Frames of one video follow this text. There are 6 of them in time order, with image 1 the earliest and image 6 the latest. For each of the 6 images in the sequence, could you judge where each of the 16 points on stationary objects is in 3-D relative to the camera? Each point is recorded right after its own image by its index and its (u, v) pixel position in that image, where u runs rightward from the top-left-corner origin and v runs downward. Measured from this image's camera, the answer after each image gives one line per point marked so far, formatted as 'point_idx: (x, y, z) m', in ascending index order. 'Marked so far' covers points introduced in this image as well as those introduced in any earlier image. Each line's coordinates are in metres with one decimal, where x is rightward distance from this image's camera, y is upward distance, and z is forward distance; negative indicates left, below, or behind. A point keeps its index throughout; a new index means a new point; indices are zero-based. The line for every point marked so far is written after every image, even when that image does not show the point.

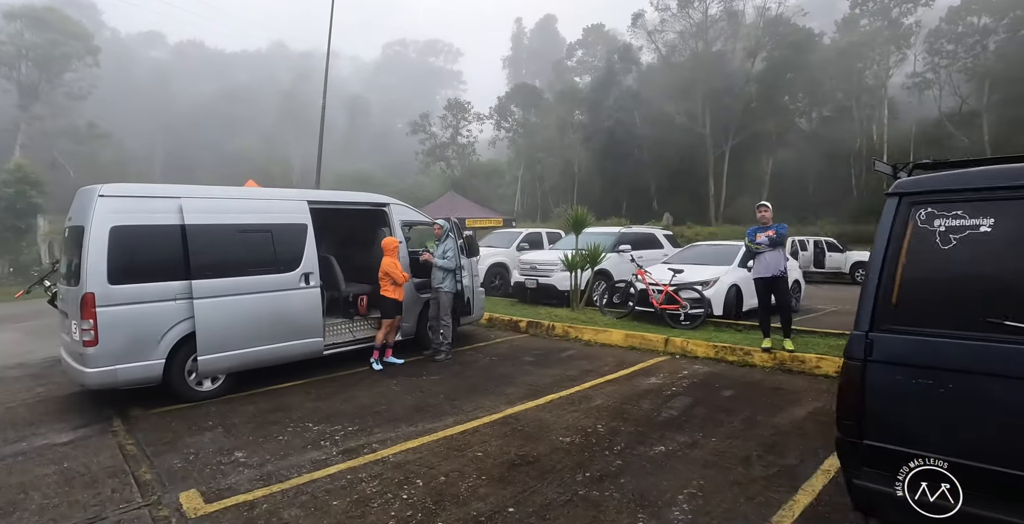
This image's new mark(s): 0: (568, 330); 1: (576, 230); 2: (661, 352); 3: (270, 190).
0: (+0.8, -1.0, +8.0) m
1: (+1.3, +0.6, +9.9) m
2: (+2.0, -1.2, +7.1) m
3: (-2.7, +0.8, +6.0) m
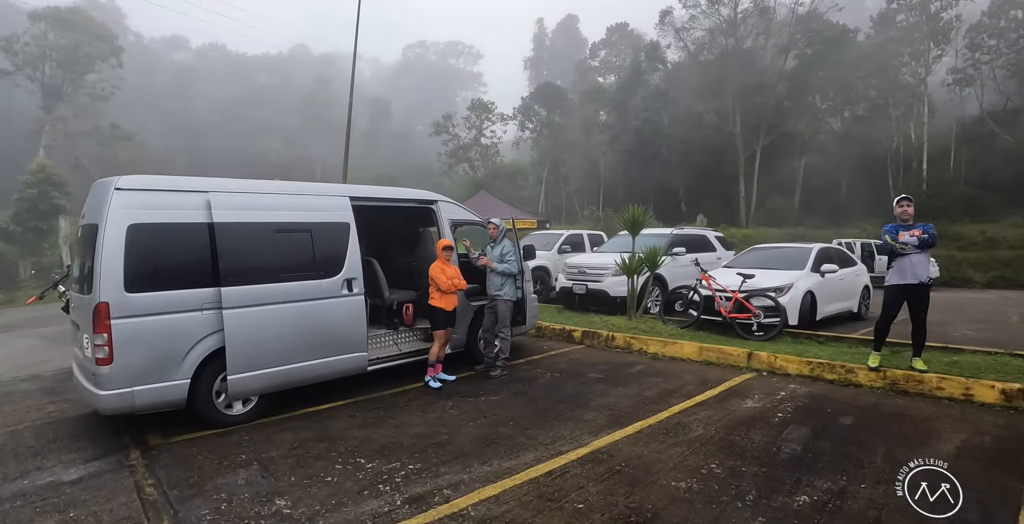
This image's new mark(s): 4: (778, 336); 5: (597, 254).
0: (+1.6, -1.1, +7.2) m
1: (+2.1, +0.5, +9.0) m
2: (+2.7, -1.3, +6.3) m
3: (-2.0, +0.8, +5.3) m
4: (+3.8, -1.1, +7.6) m
5: (+1.7, +0.1, +10.3) m
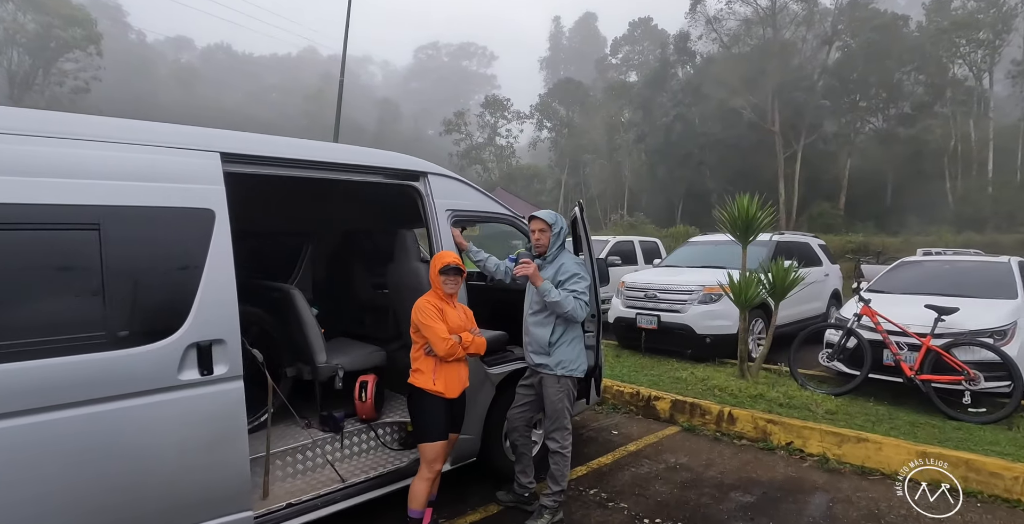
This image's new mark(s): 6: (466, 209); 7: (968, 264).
0: (+2.0, -1.3, +4.1) m
1: (+2.5, +0.3, +5.9) m
2: (+3.1, -1.4, +3.1) m
3: (-1.7, +0.6, +2.2) m
4: (+4.2, -1.3, +4.4) m
5: (+2.1, -0.1, +7.2) m
6: (-0.3, +0.3, +3.4) m
7: (+5.1, 0.0, +6.0) m
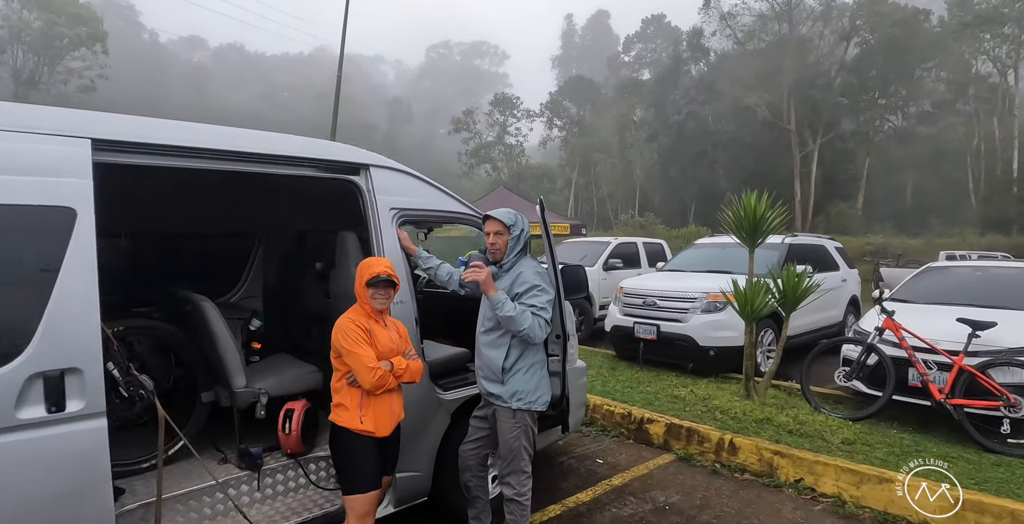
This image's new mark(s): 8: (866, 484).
0: (+1.8, -1.3, +3.6) m
1: (+2.4, +0.2, +5.4) m
2: (+2.8, -1.5, +2.5) m
3: (-2.0, +0.6, +1.8) m
4: (+4.0, -1.3, +3.8) m
5: (+2.0, -0.2, +6.7) m
6: (-0.5, +0.3, +2.9) m
7: (+5.0, -0.1, +5.3) m
8: (+2.1, -1.3, +3.2) m
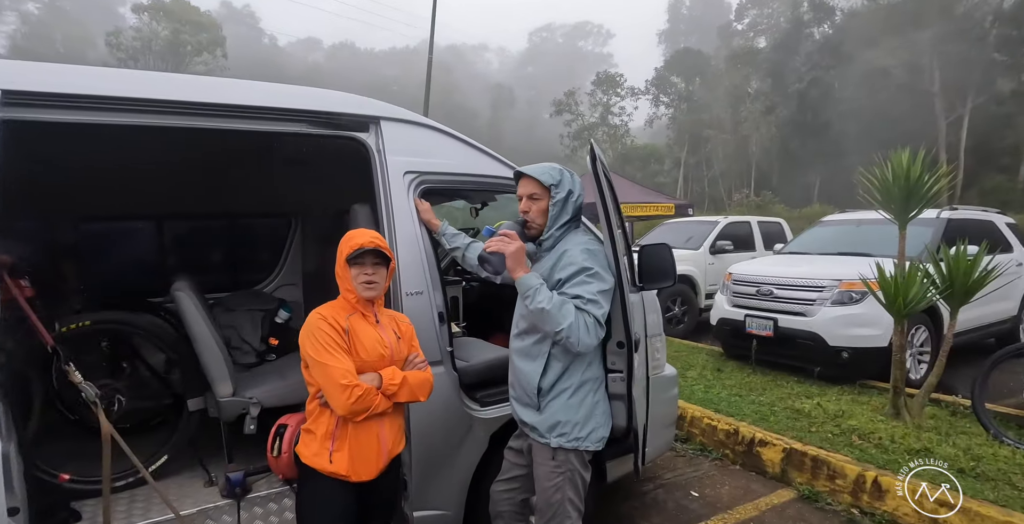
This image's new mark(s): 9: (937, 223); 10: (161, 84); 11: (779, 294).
0: (+2.1, -1.2, +2.5) m
1: (+3.0, +0.4, +4.1) m
2: (+3.0, -1.4, +1.3) m
3: (-1.9, +0.6, +1.5) m
4: (+4.3, -1.2, +2.4) m
5: (+2.9, 0.0, +5.5) m
6: (-0.3, +0.4, +2.3) m
7: (+5.6, +0.1, +3.6) m
8: (+2.4, -1.2, +2.1) m
9: (+4.5, +0.4, +5.5) m
10: (-1.2, +0.6, +1.8) m
11: (+2.5, -0.3, +5.0) m
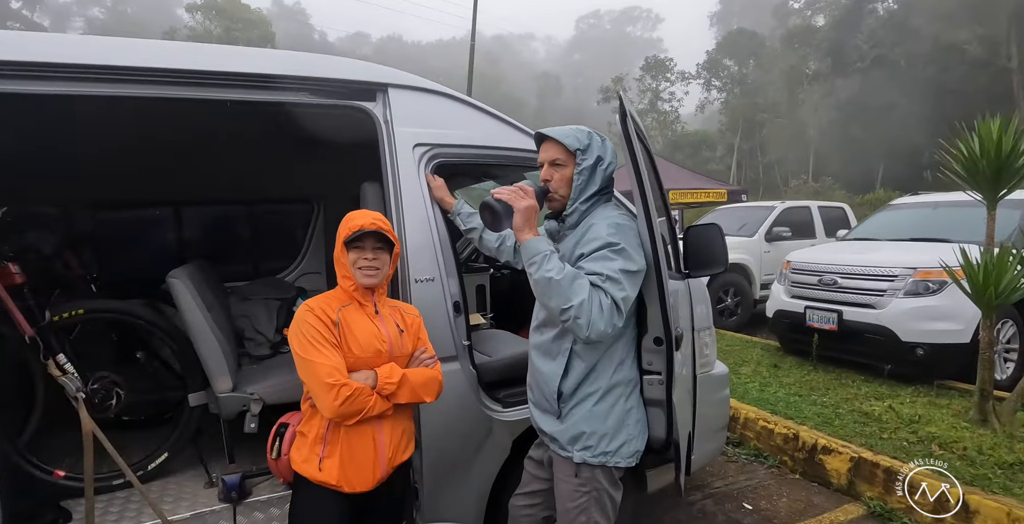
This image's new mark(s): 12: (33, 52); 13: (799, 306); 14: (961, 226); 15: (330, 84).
0: (+2.2, -1.1, +2.1) m
1: (+3.3, +0.5, +3.6) m
2: (+3.0, -1.4, +0.9) m
3: (-1.9, +0.7, +1.4) m
4: (+4.4, -1.1, +1.8) m
5: (+3.3, +0.1, +5.0) m
6: (-0.2, +0.4, +2.0) m
7: (+5.8, +0.2, +2.9) m
8: (+2.5, -1.2, +1.6) m
9: (+4.8, +0.5, +4.8) m
10: (-1.2, +0.7, +1.7) m
11: (+2.8, -0.2, +4.5) m
12: (-1.4, +0.6, +1.5) m
13: (+2.6, -0.4, +4.8) m
14: (+4.2, +0.3, +4.9) m
15: (-0.6, +0.6, +1.9) m
